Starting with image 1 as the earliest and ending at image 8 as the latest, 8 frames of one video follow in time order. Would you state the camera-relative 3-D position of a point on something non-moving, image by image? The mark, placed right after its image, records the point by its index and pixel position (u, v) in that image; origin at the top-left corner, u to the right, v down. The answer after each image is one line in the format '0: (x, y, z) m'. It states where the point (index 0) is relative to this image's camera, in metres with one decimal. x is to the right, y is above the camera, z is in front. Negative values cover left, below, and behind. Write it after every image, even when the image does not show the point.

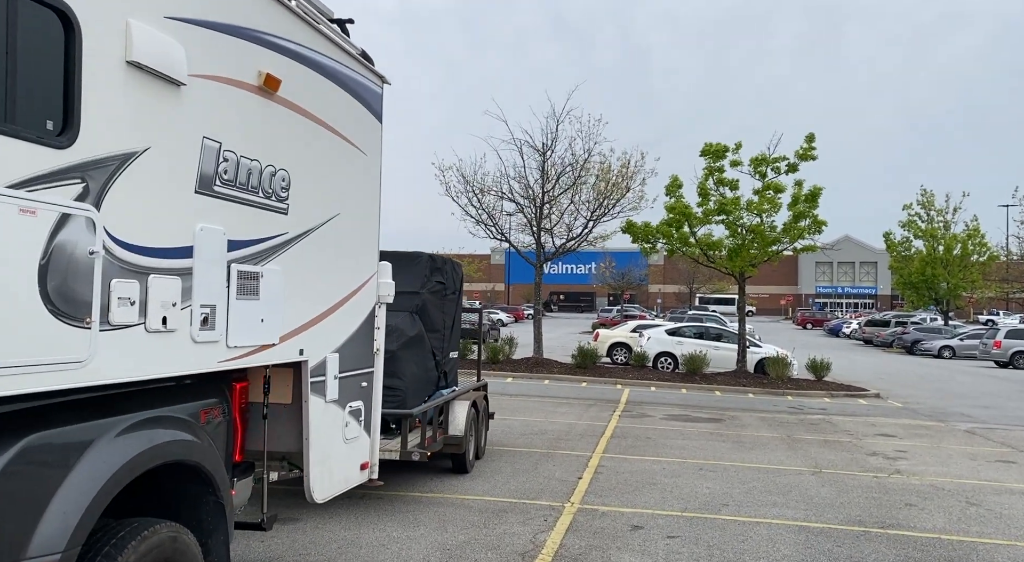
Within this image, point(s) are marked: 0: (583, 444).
0: (+0.9, -2.0, +11.1) m
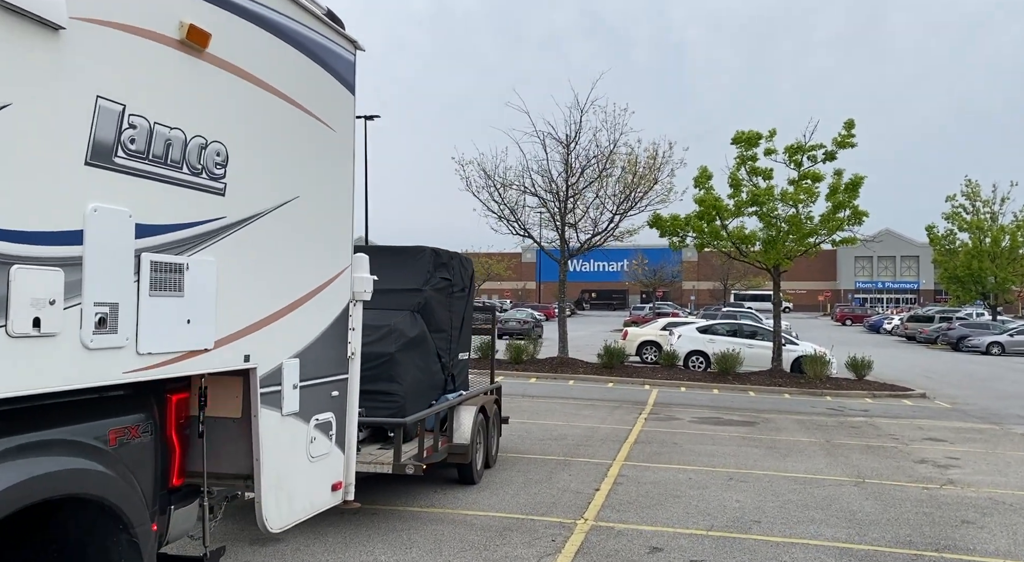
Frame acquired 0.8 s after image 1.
0: (+1.1, -2.0, +10.3) m
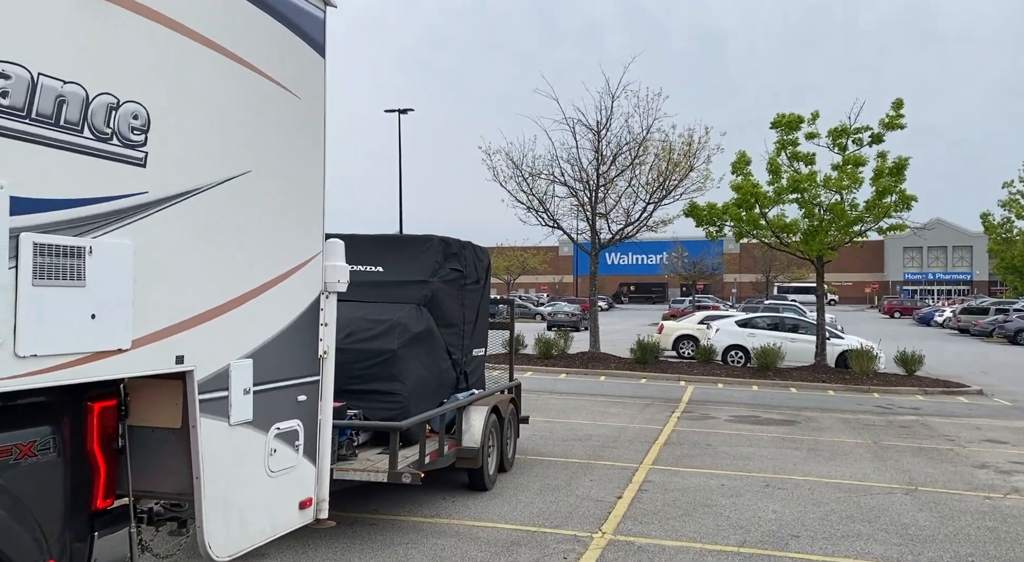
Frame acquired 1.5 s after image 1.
0: (+1.3, -1.9, +9.6) m
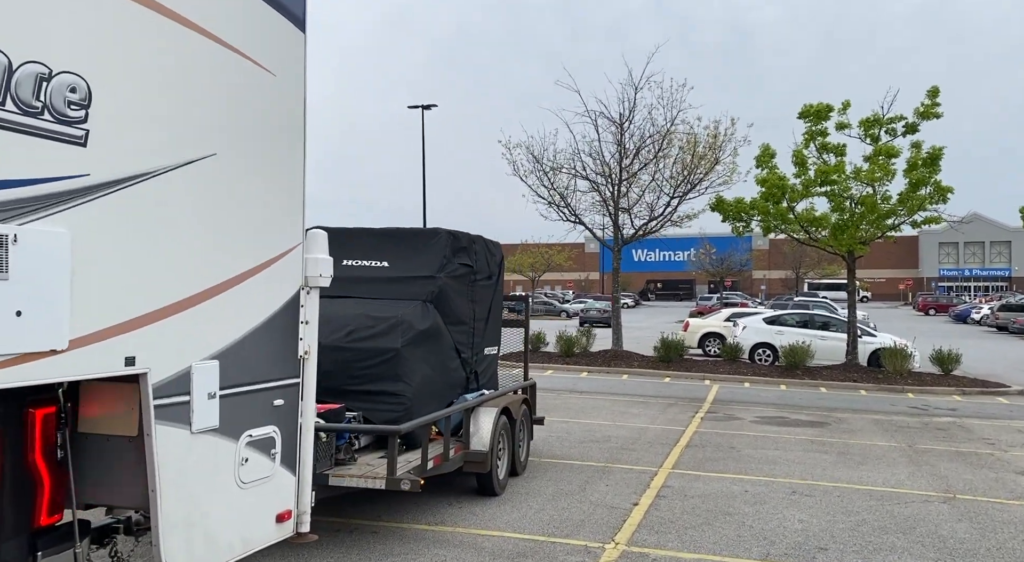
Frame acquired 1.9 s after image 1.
0: (+1.5, -1.8, +9.2) m
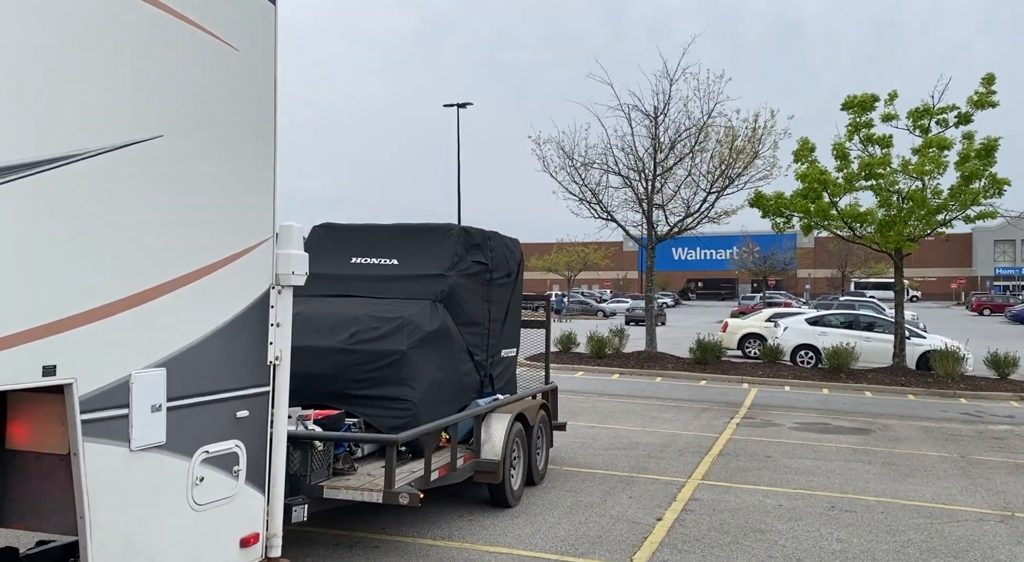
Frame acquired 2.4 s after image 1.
0: (+1.7, -1.8, +8.7) m
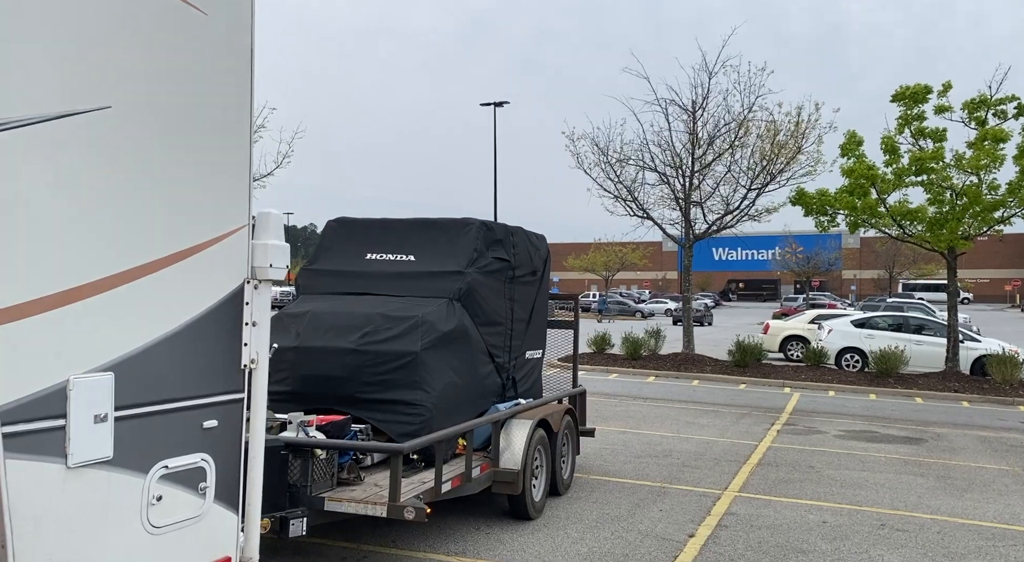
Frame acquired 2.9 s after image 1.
0: (+1.9, -1.8, +8.2) m
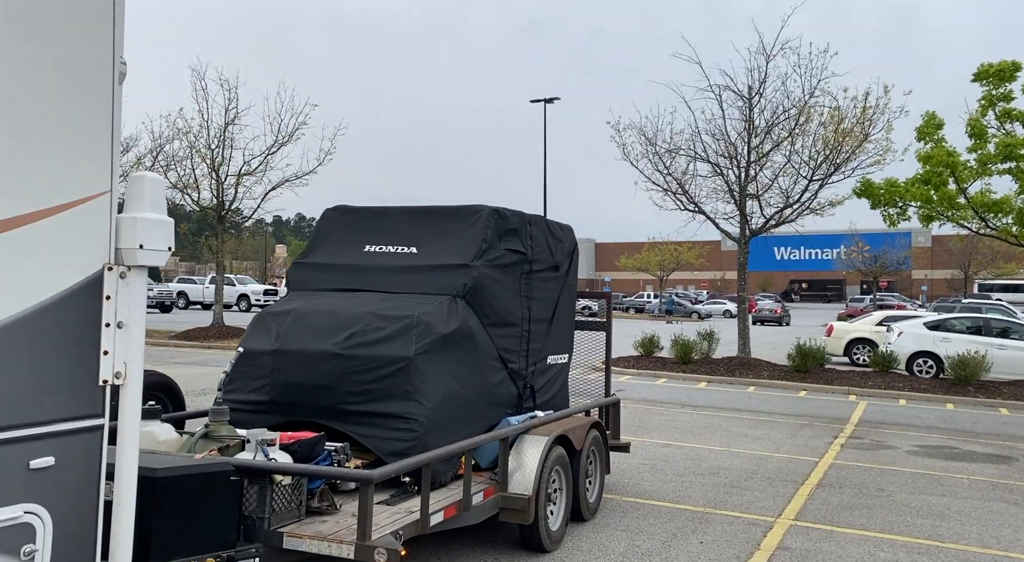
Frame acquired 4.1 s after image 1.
0: (+2.1, -1.8, +7.2) m
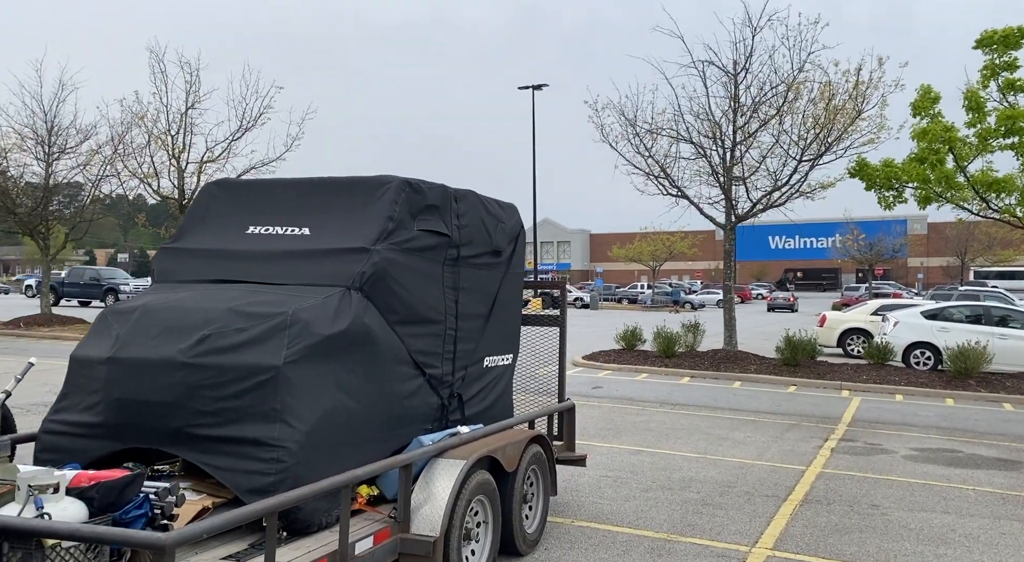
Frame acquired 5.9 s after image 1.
0: (+1.6, -1.7, +6.1) m
